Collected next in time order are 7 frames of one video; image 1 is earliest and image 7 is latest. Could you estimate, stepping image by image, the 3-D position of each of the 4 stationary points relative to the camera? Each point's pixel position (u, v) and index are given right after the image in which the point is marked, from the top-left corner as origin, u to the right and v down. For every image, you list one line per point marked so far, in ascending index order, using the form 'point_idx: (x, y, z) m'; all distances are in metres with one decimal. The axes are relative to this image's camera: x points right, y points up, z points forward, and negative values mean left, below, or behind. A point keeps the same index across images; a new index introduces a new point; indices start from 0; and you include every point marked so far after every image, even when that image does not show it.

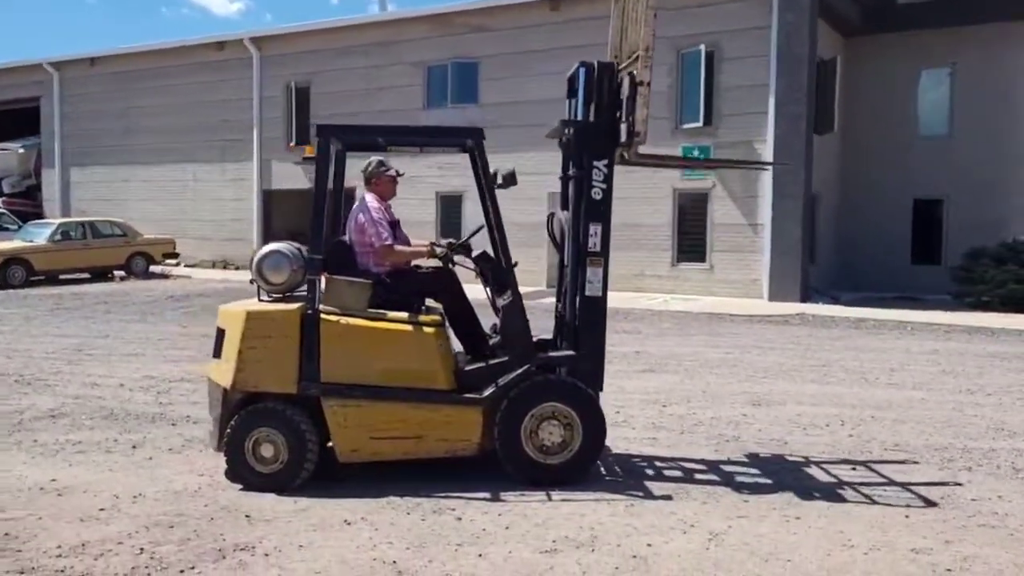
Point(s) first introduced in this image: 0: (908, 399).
0: (+4.7, -1.3, +10.8) m
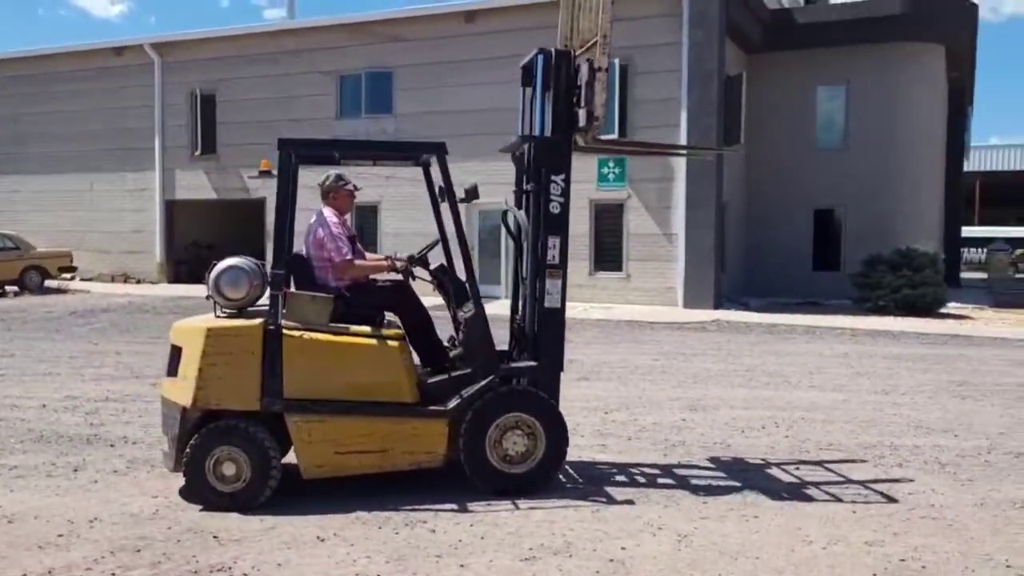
0: (+4.0, -1.4, +11.4) m
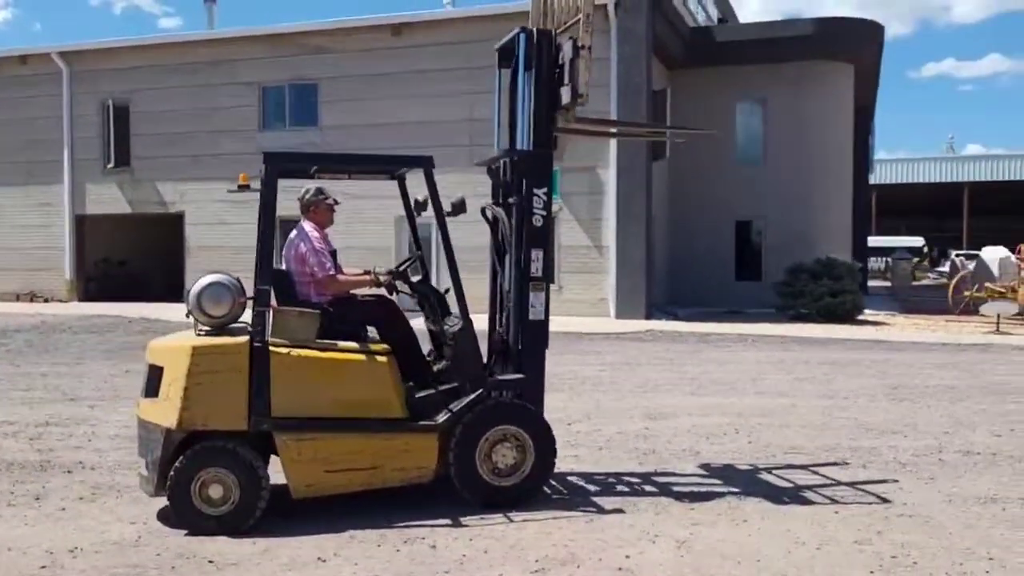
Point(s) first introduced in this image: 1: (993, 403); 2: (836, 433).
0: (+3.5, -1.5, +11.7) m
1: (+6.4, -1.5, +12.1) m
2: (+3.6, -1.6, +10.0) m
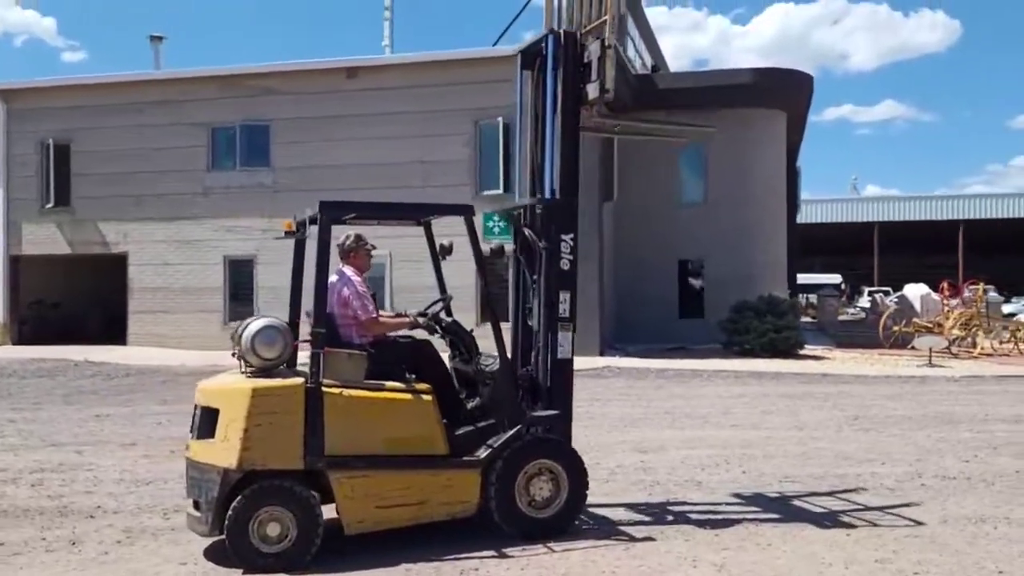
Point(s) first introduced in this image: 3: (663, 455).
0: (+3.3, -2.0, +12.4) m
1: (+6.3, -2.0, +13.0) m
2: (+3.6, -2.0, +10.7) m
3: (+1.8, -2.0, +11.1) m
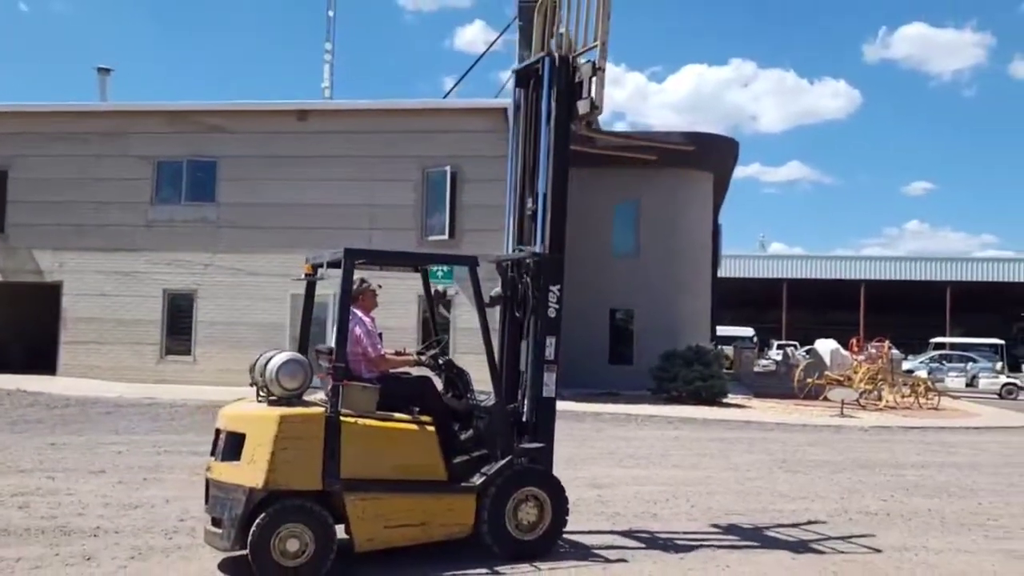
0: (+2.7, -2.8, +13.4) m
1: (+5.6, -2.9, +14.3) m
2: (+3.2, -2.7, +11.8) m
3: (+1.4, -2.7, +12.1) m
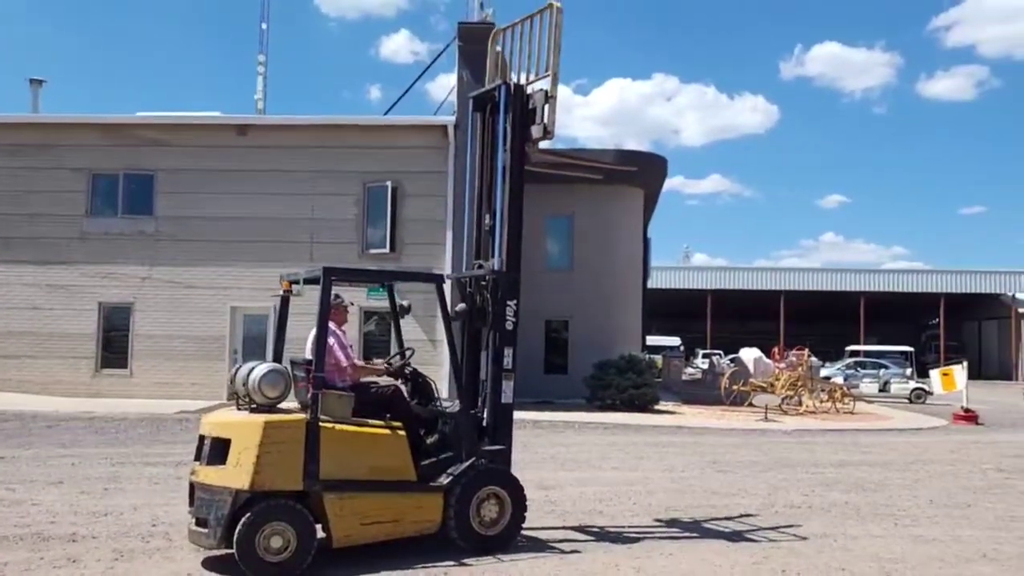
0: (+2.0, -3.0, +14.3) m
1: (+4.8, -3.1, +15.4) m
2: (+2.5, -2.9, +12.7) m
3: (+0.7, -2.9, +12.9) m
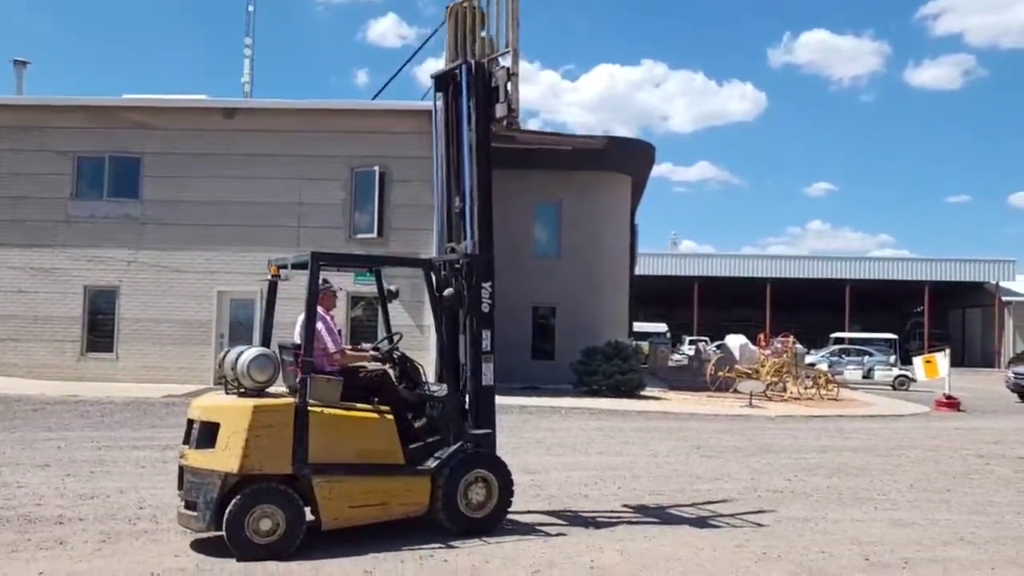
0: (+1.8, -2.8, +14.5) m
1: (+4.5, -2.9, +15.6) m
2: (+2.3, -2.7, +12.9) m
3: (+0.5, -2.7, +13.0) m
